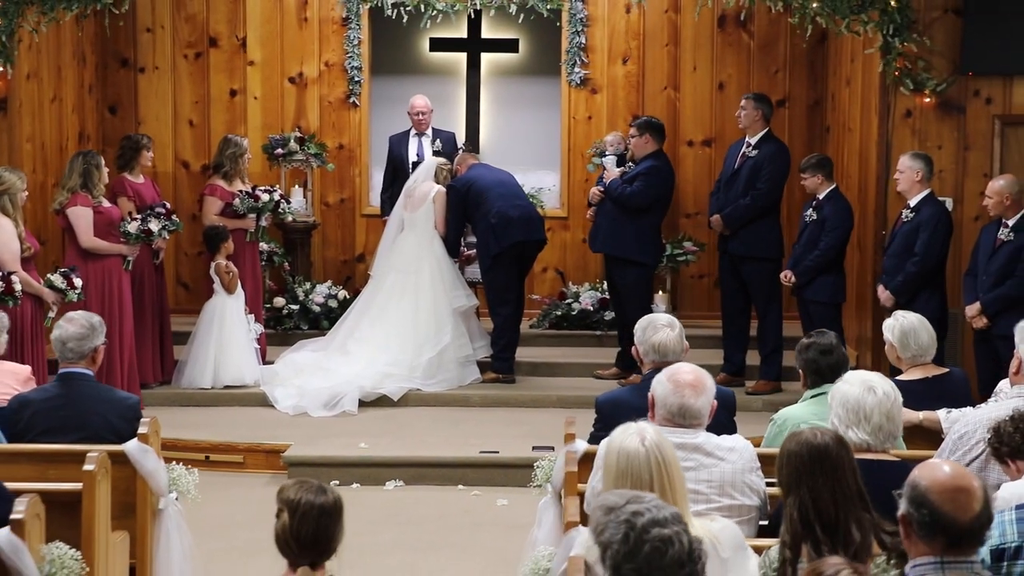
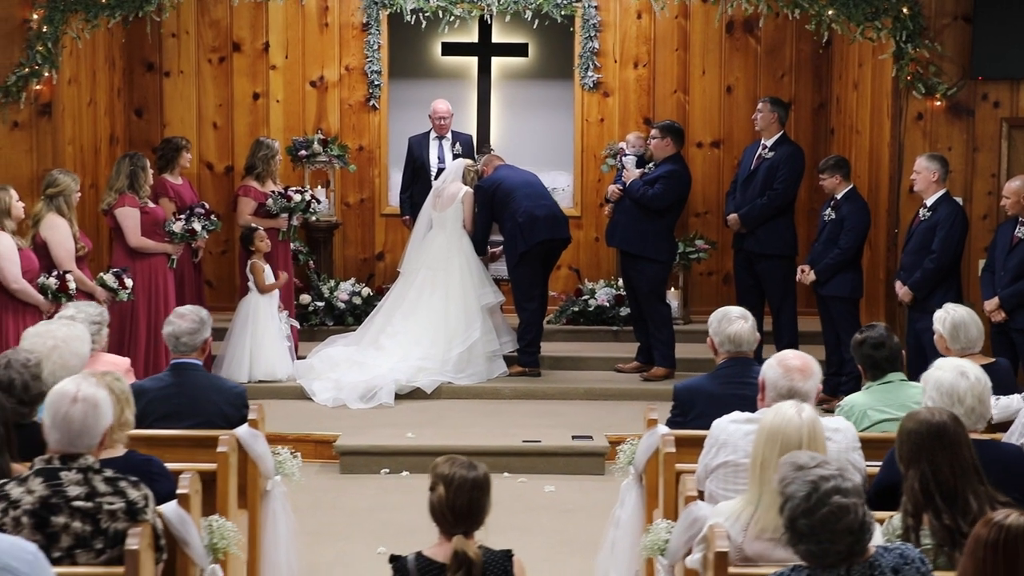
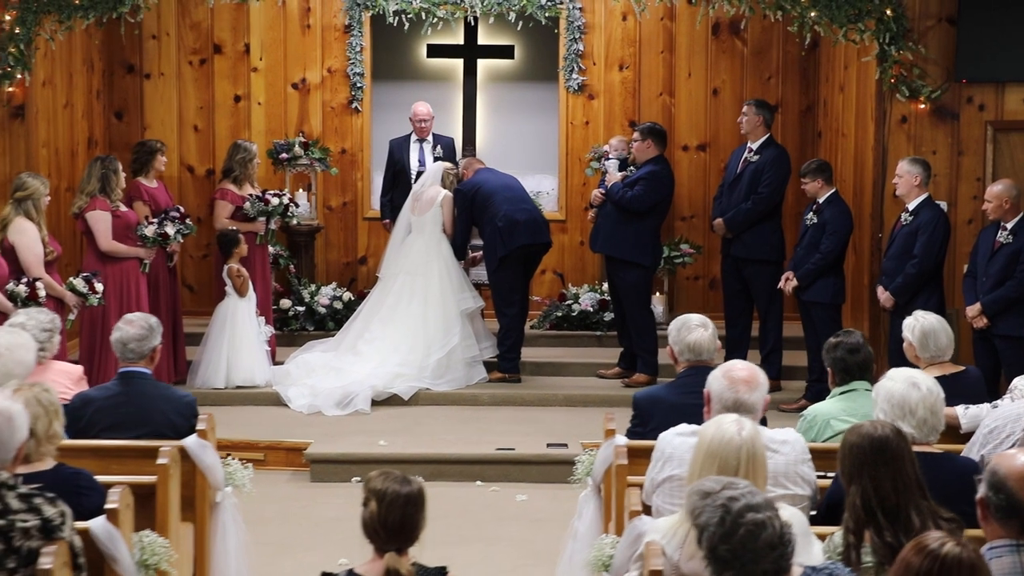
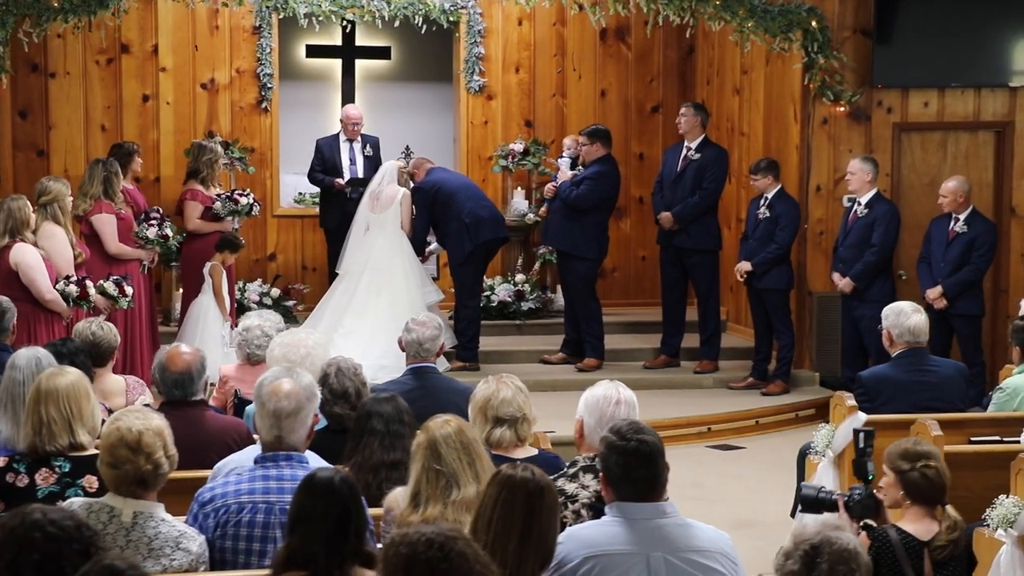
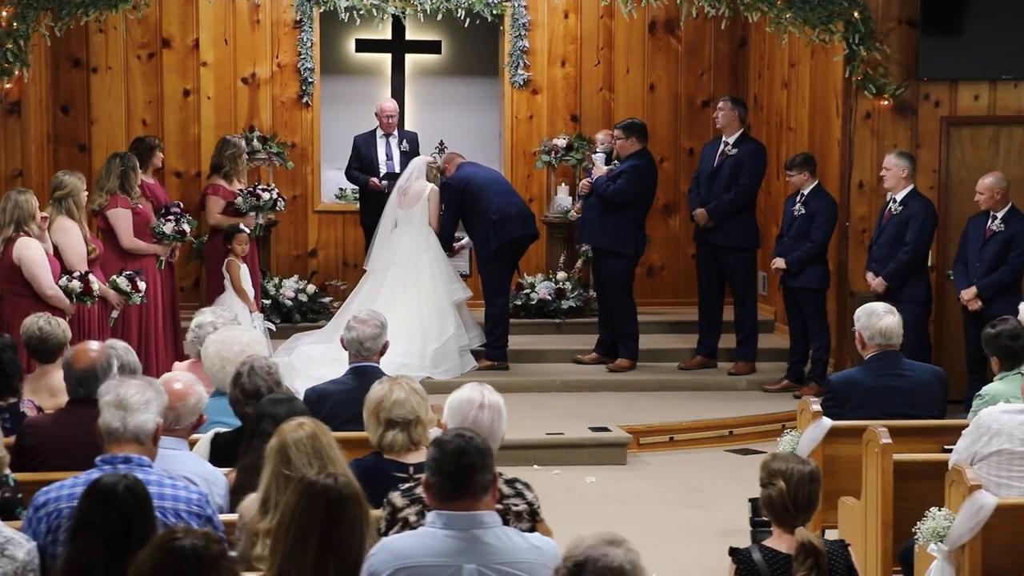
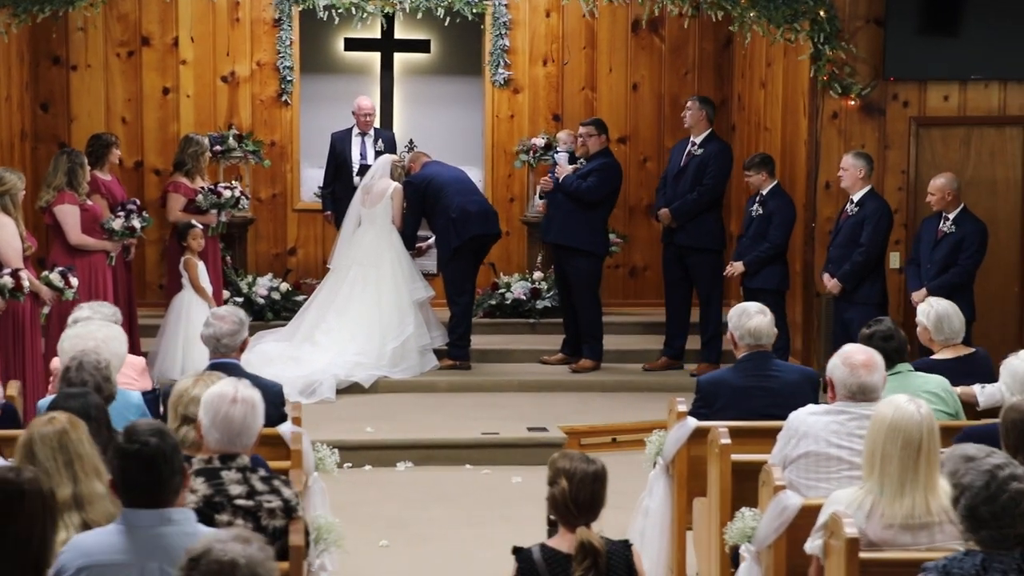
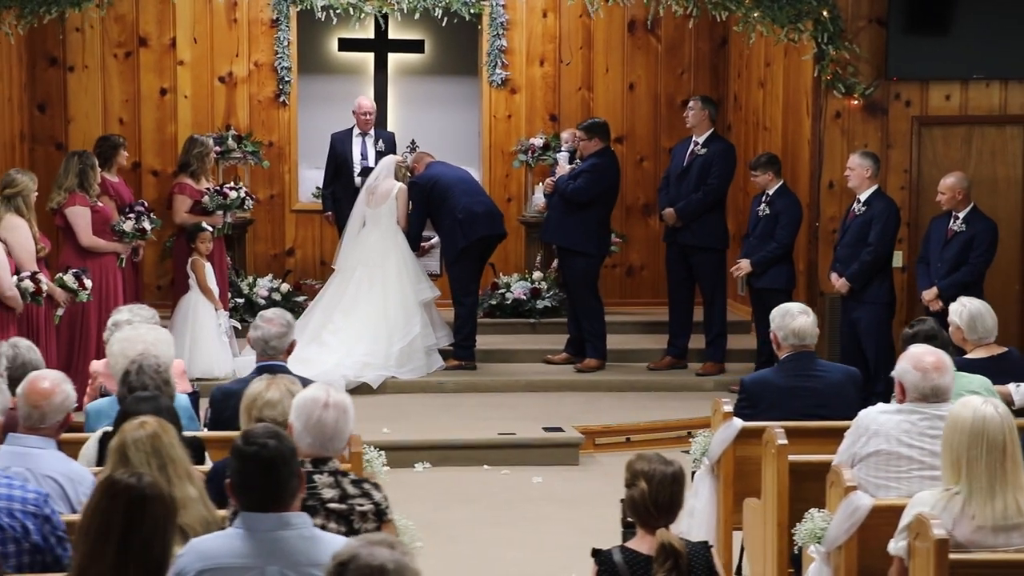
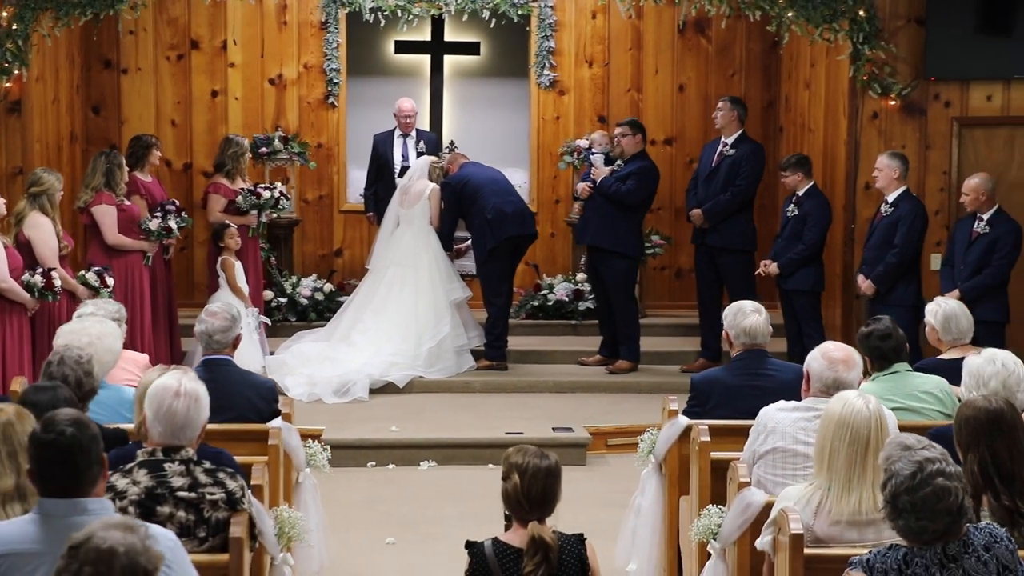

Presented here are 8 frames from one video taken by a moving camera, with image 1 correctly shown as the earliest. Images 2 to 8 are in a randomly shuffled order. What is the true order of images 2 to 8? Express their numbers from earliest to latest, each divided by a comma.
3, 2, 8, 6, 7, 5, 4
